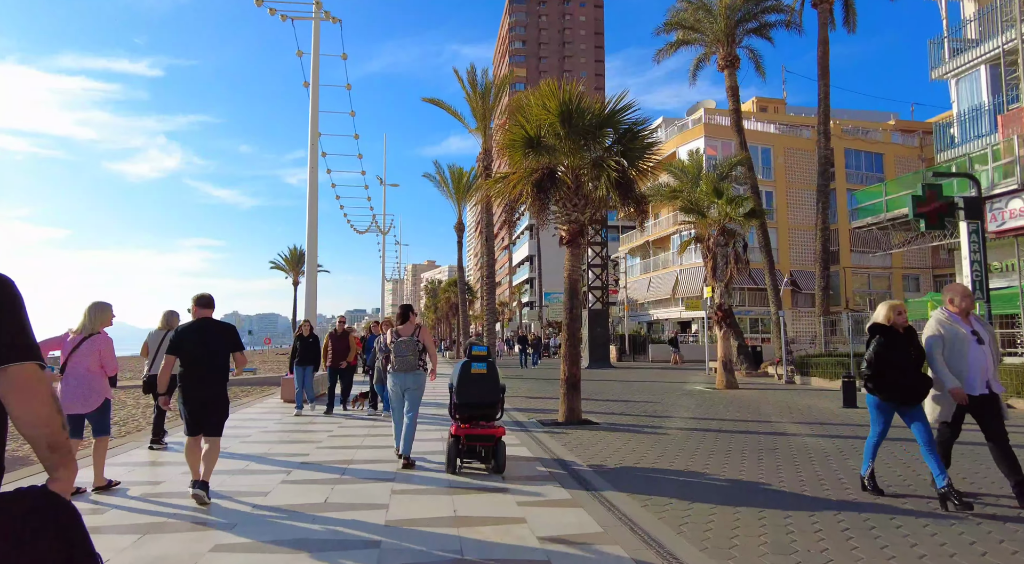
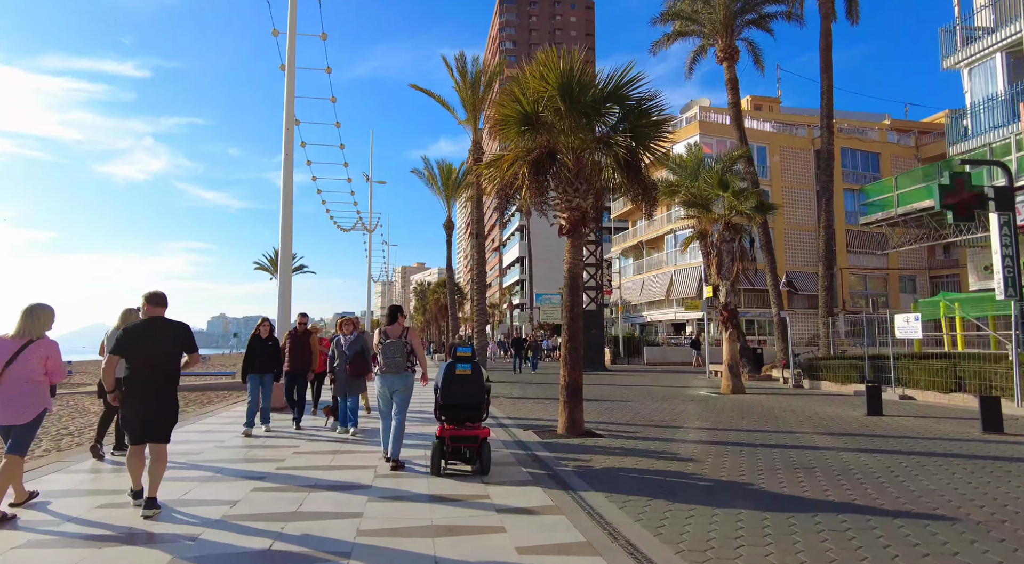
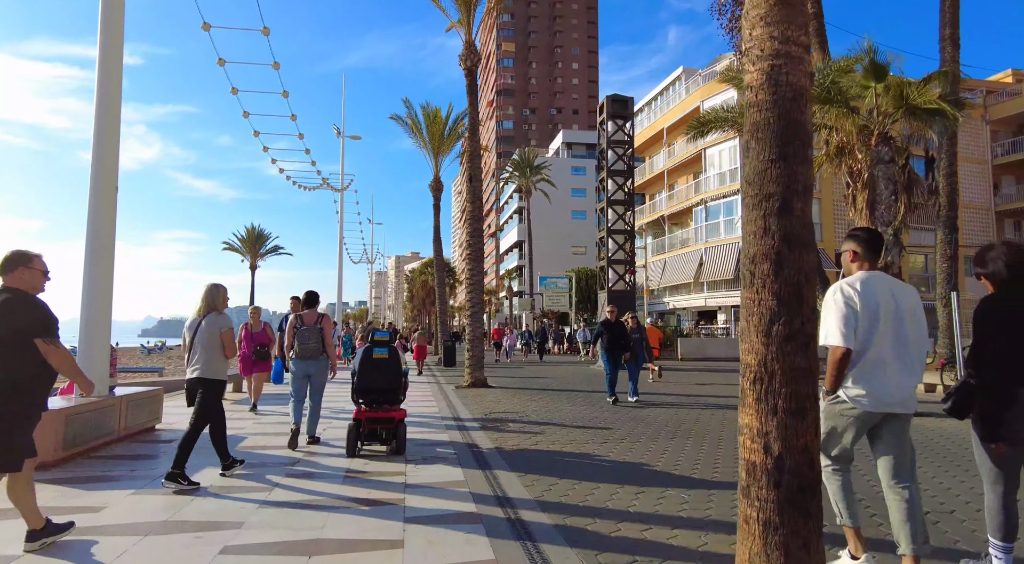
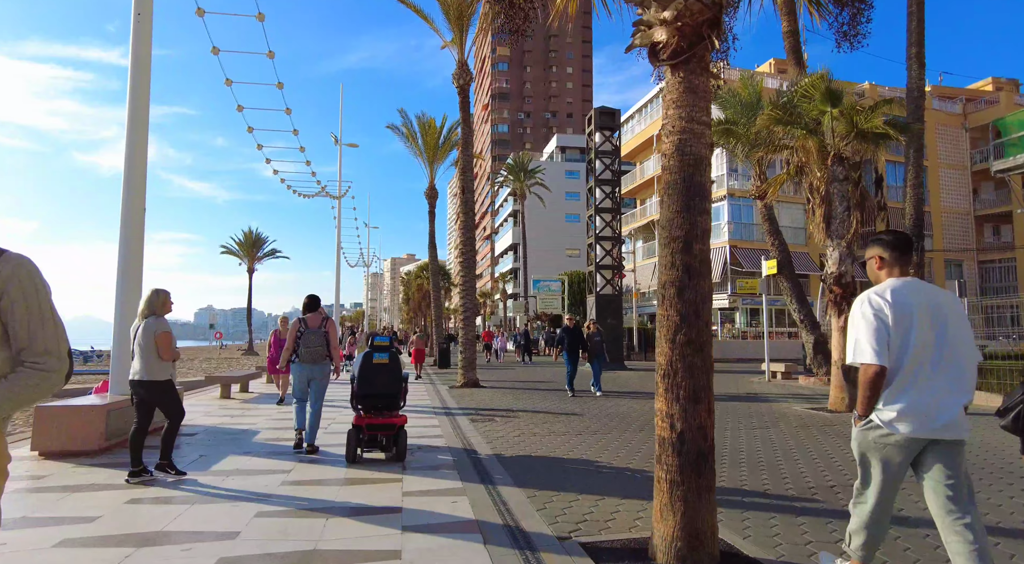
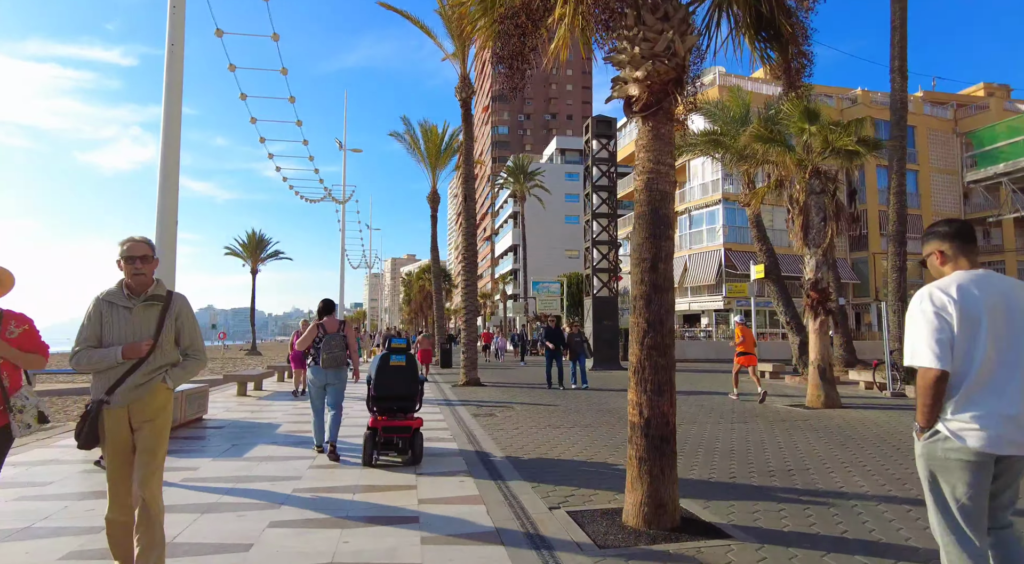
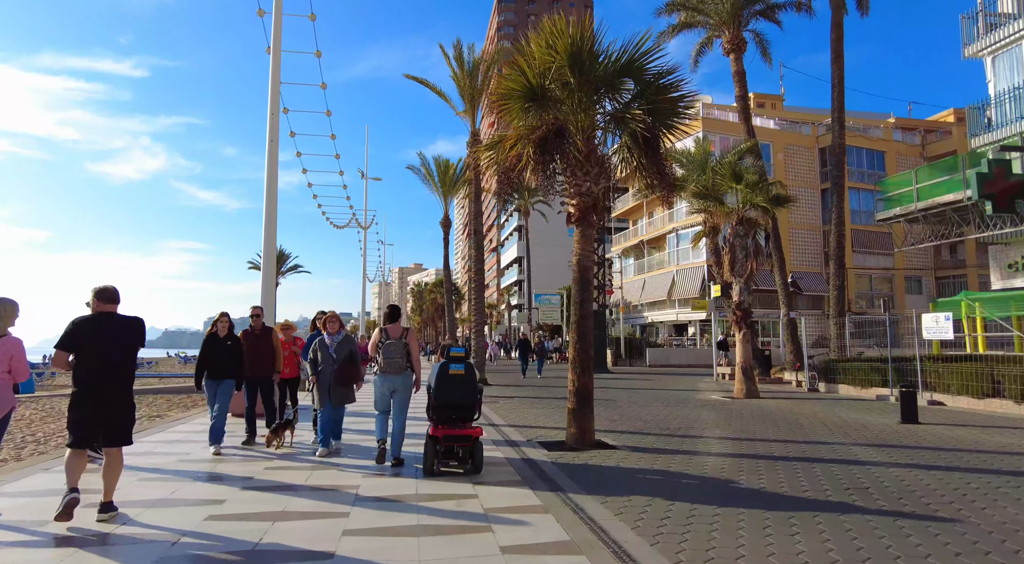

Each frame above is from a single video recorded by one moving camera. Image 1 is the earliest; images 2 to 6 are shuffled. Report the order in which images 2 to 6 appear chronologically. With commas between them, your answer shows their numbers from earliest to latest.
2, 6, 5, 4, 3
